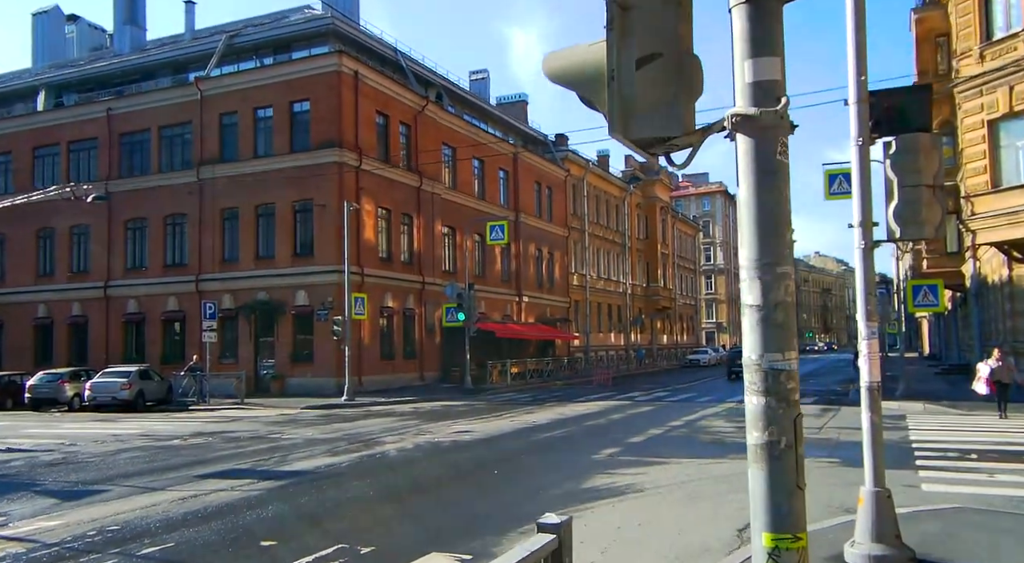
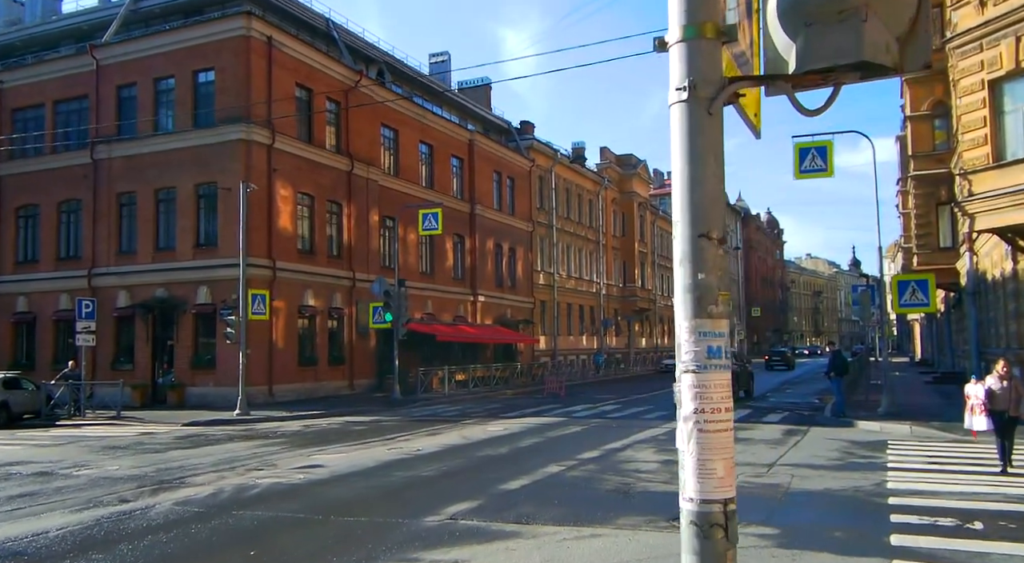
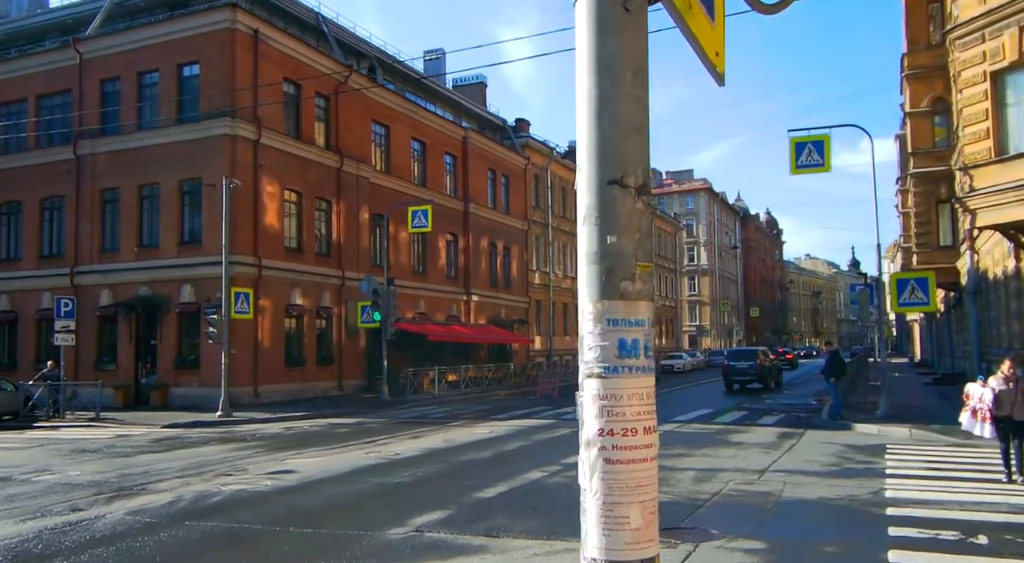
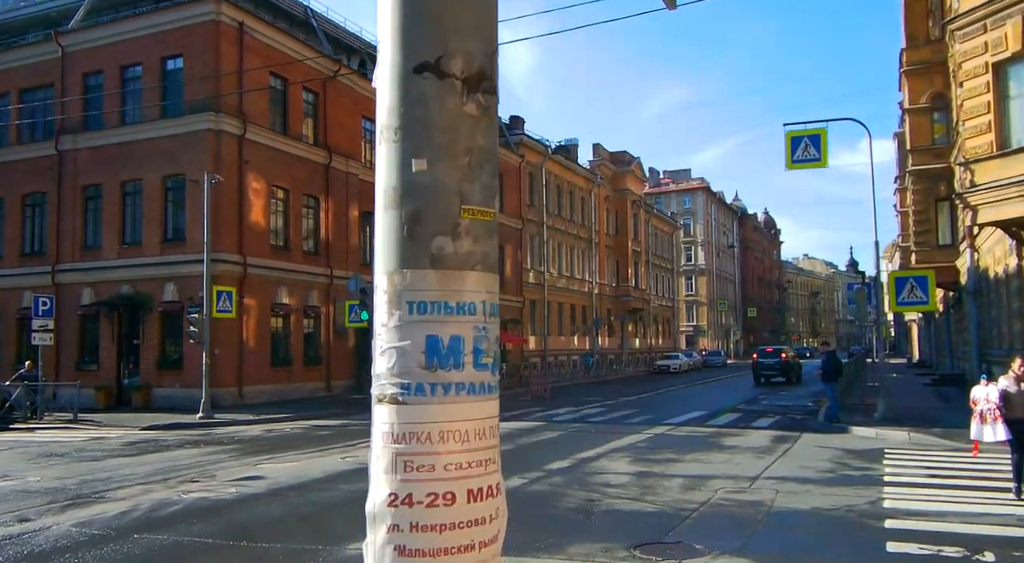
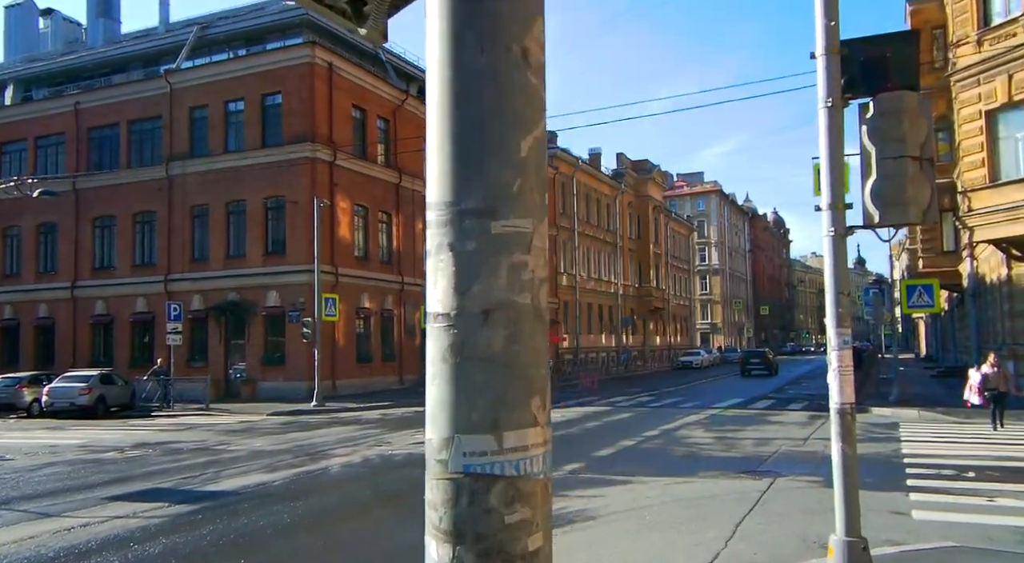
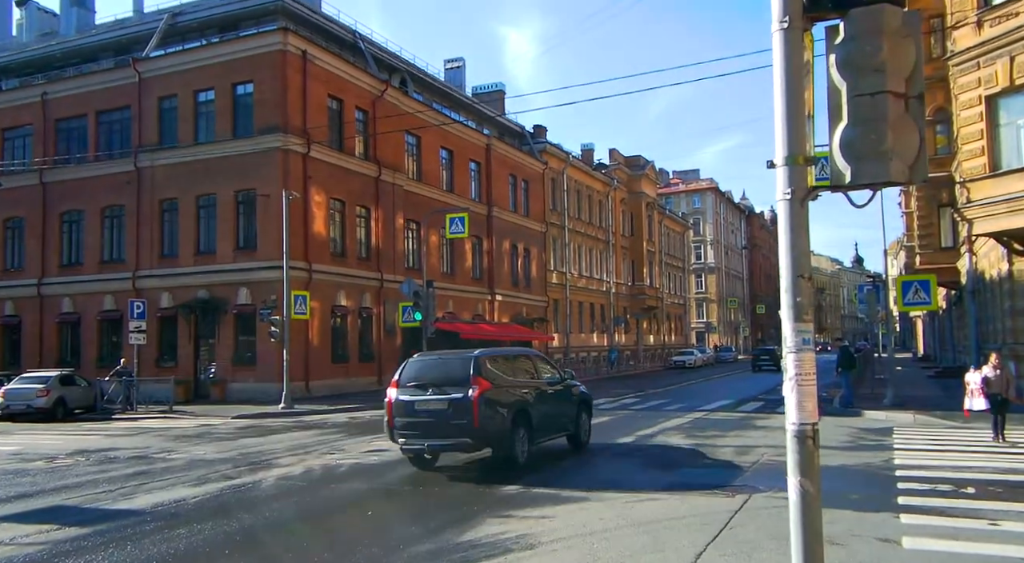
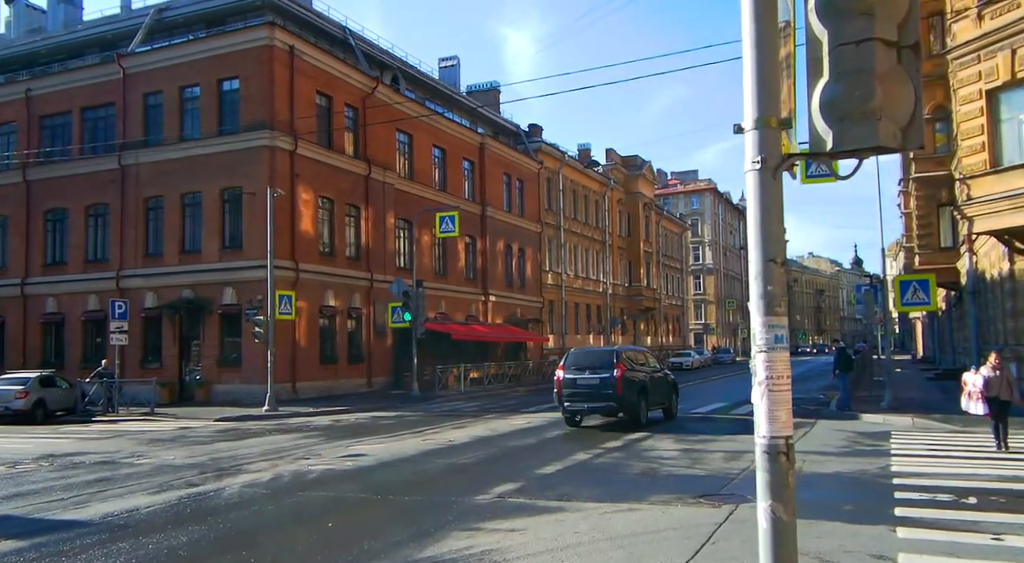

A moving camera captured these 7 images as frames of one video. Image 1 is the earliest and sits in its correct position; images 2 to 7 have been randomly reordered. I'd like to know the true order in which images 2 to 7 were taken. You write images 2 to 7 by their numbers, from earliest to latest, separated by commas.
5, 6, 7, 2, 3, 4
